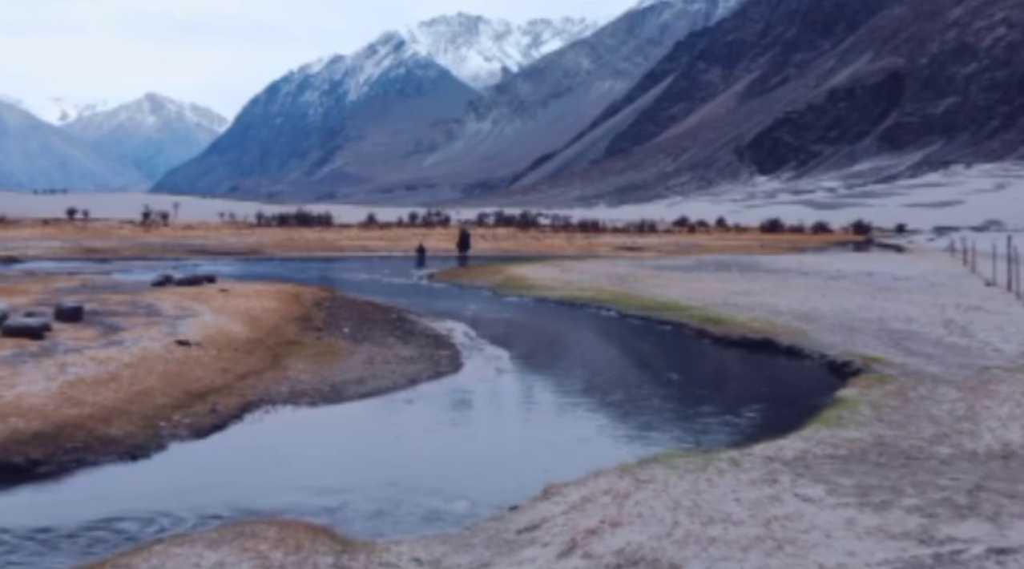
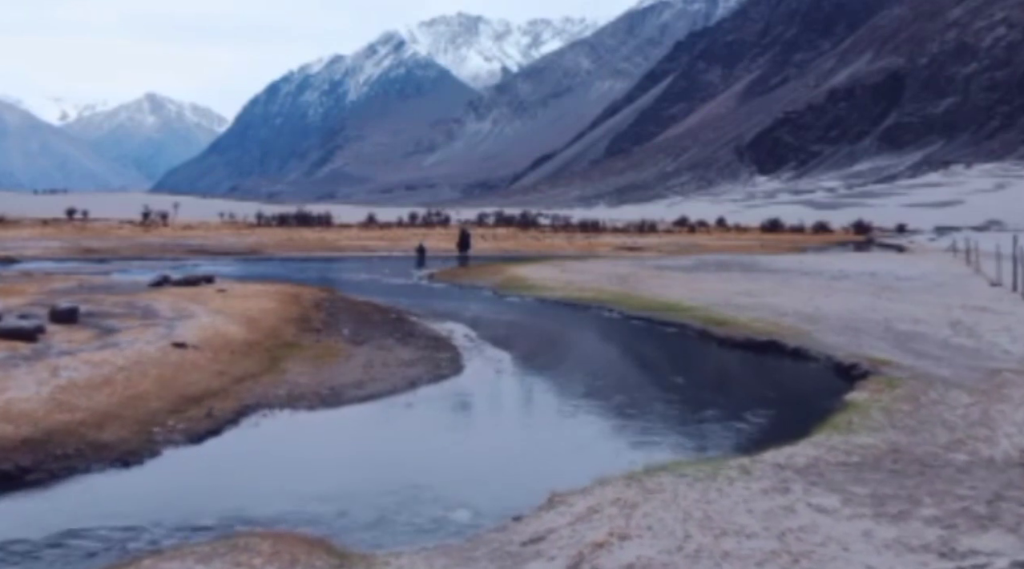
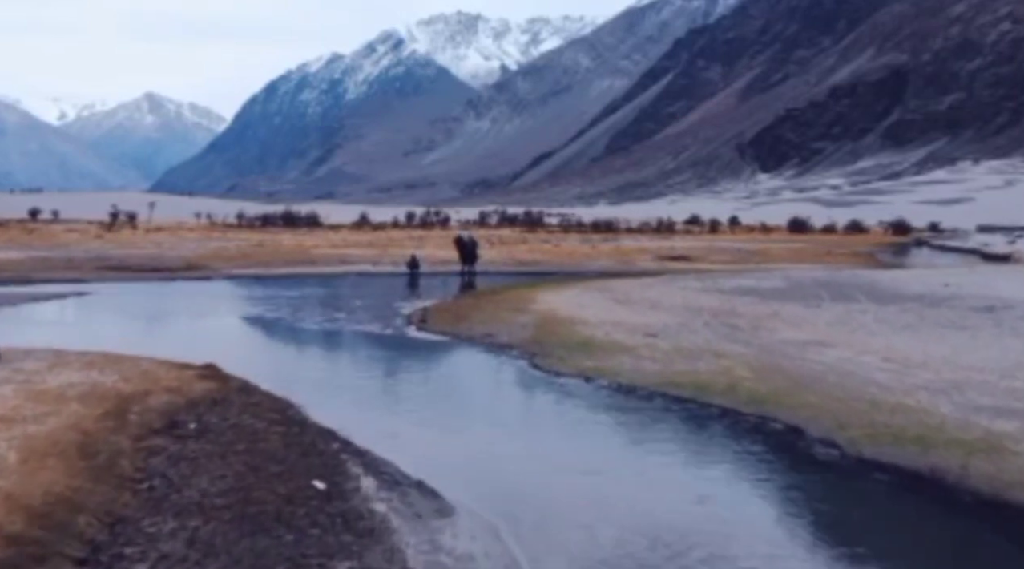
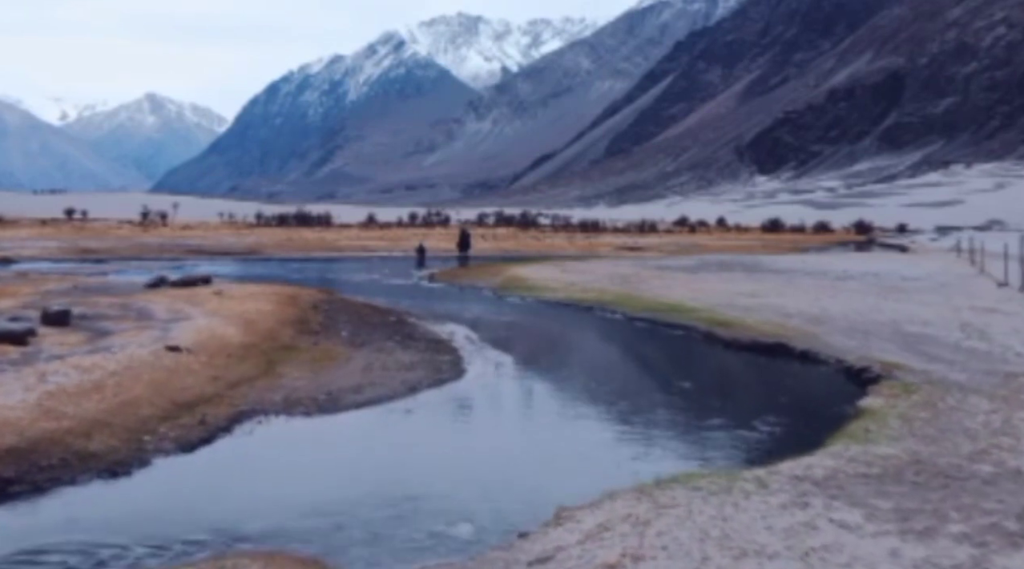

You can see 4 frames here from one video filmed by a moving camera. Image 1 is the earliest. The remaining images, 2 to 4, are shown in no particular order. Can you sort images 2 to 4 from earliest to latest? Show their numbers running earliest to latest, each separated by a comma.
2, 4, 3
